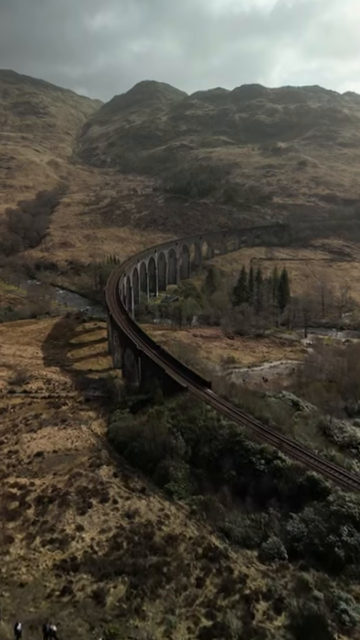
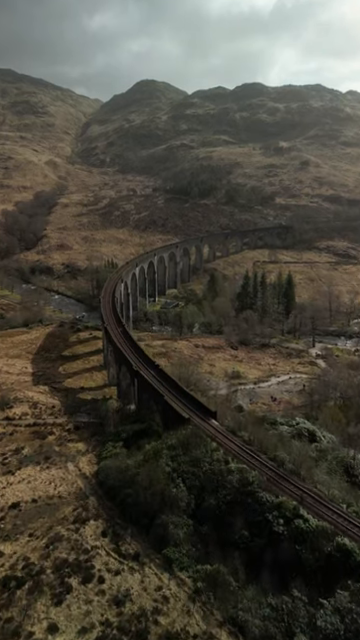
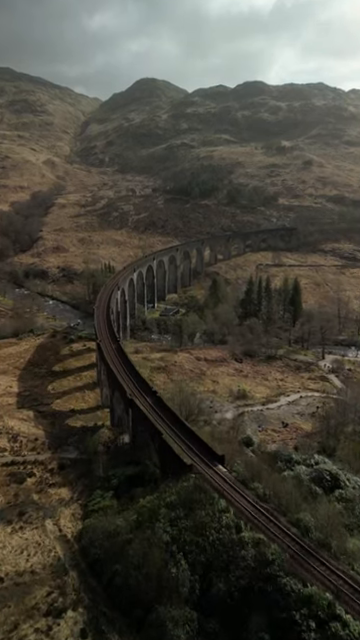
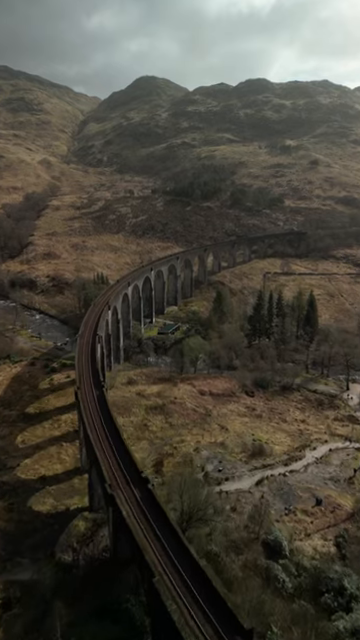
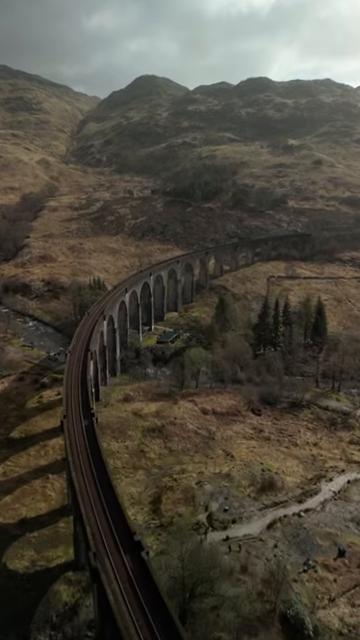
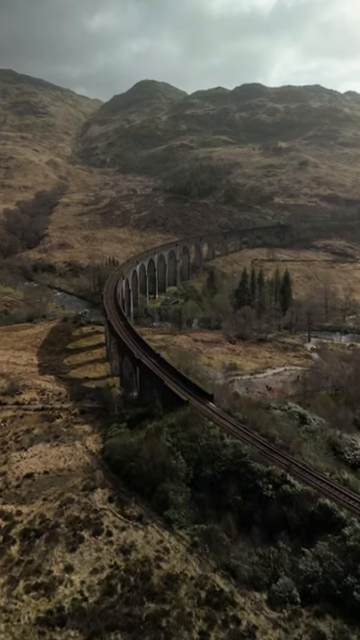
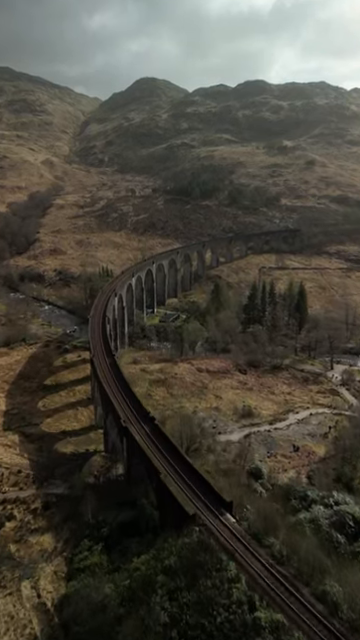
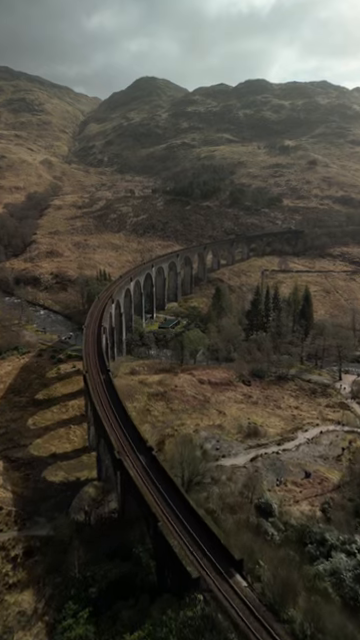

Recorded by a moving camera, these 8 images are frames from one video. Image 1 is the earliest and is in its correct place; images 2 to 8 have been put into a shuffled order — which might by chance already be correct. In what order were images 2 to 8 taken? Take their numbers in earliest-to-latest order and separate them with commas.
6, 2, 3, 7, 8, 4, 5
